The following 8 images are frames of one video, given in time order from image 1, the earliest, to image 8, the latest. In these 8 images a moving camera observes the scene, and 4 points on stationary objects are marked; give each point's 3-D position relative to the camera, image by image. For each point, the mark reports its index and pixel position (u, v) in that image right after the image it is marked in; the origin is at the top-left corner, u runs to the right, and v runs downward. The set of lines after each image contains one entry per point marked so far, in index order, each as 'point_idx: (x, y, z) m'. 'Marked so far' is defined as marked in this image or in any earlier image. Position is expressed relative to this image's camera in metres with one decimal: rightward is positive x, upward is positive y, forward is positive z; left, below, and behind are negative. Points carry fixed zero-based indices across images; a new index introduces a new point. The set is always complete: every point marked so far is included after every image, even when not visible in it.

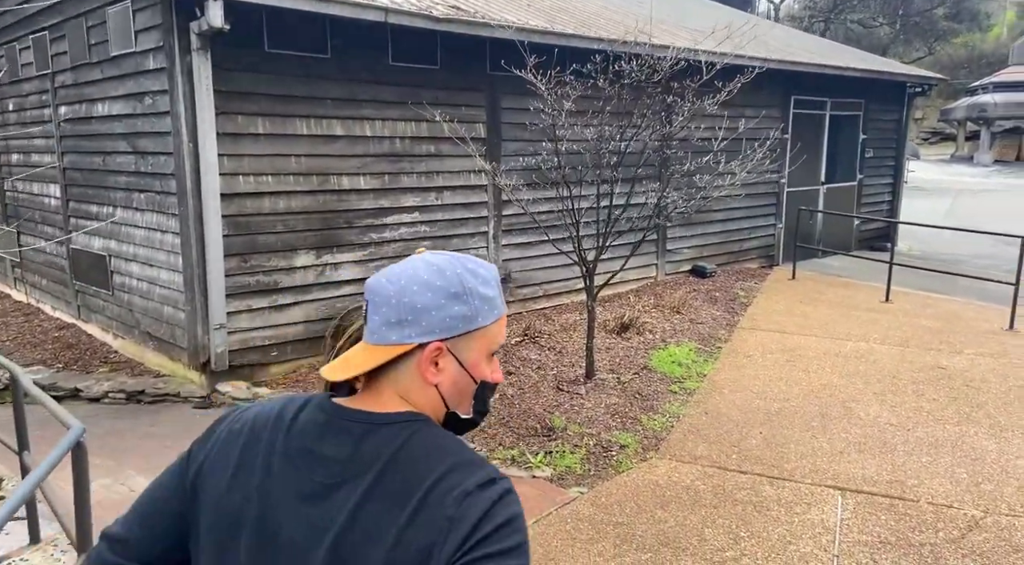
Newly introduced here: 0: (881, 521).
0: (+1.6, -1.1, +3.5) m
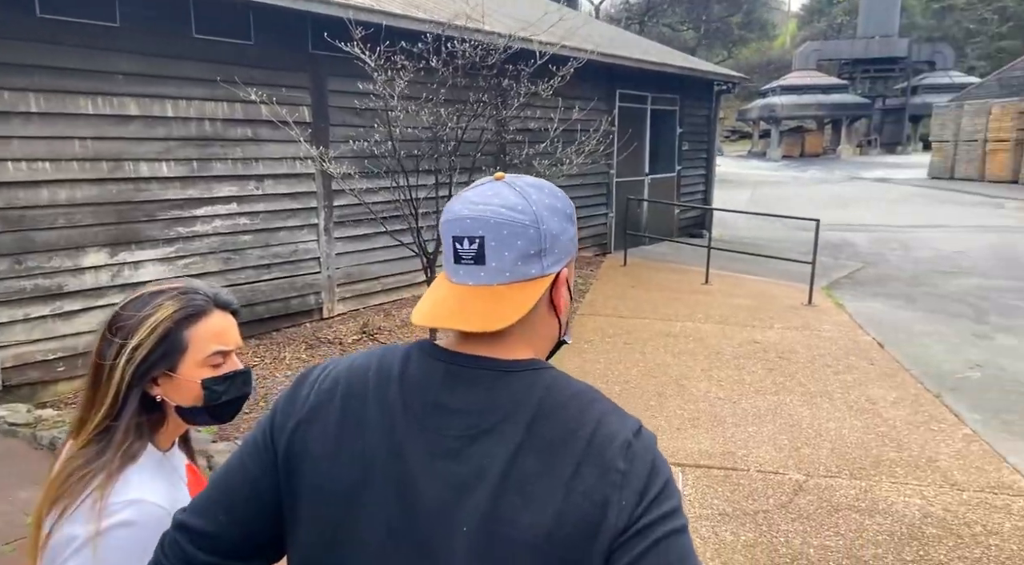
0: (+1.0, -1.0, +3.6) m
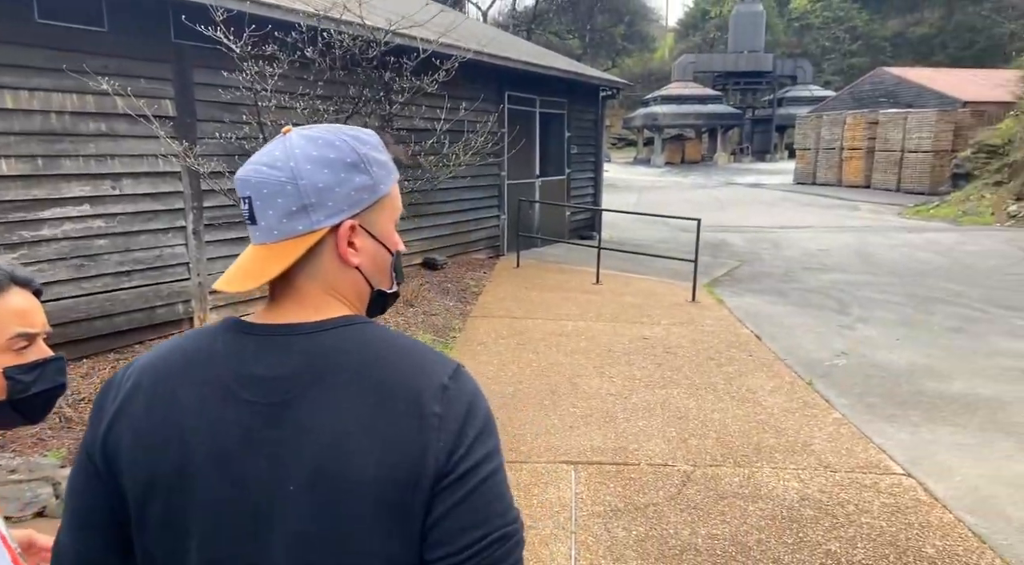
0: (+0.5, -1.0, +3.6) m
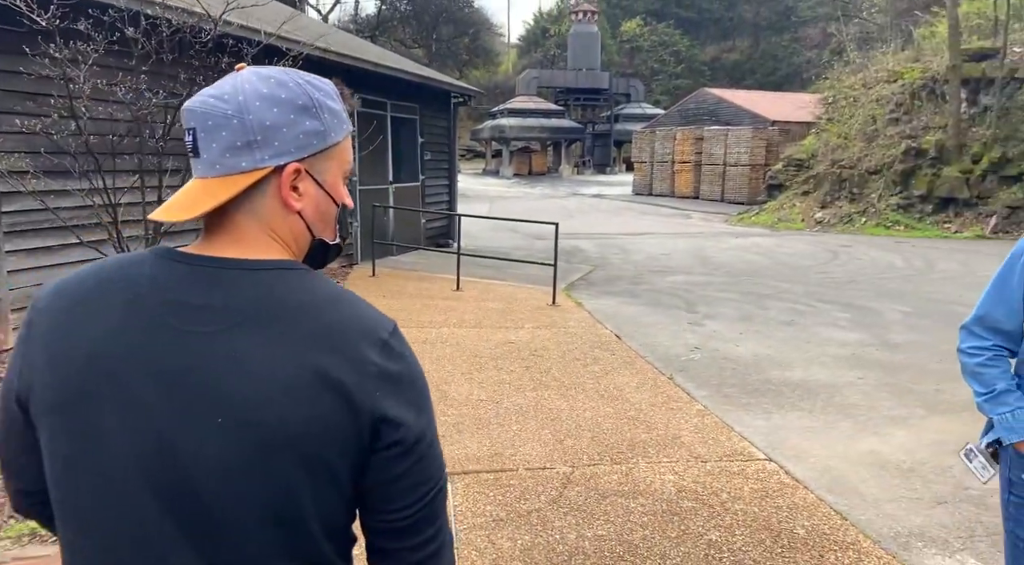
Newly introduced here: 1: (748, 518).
0: (-0.1, -0.9, +3.4) m
1: (+1.1, -1.1, +3.5) m
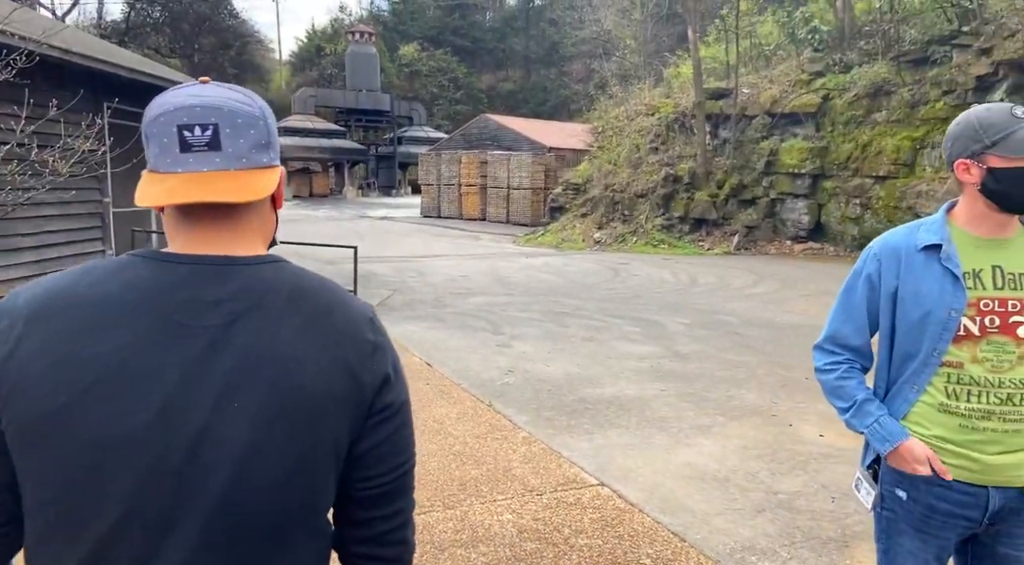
0: (-0.8, -1.0, +2.8) m
1: (+0.3, -1.1, +3.2) m
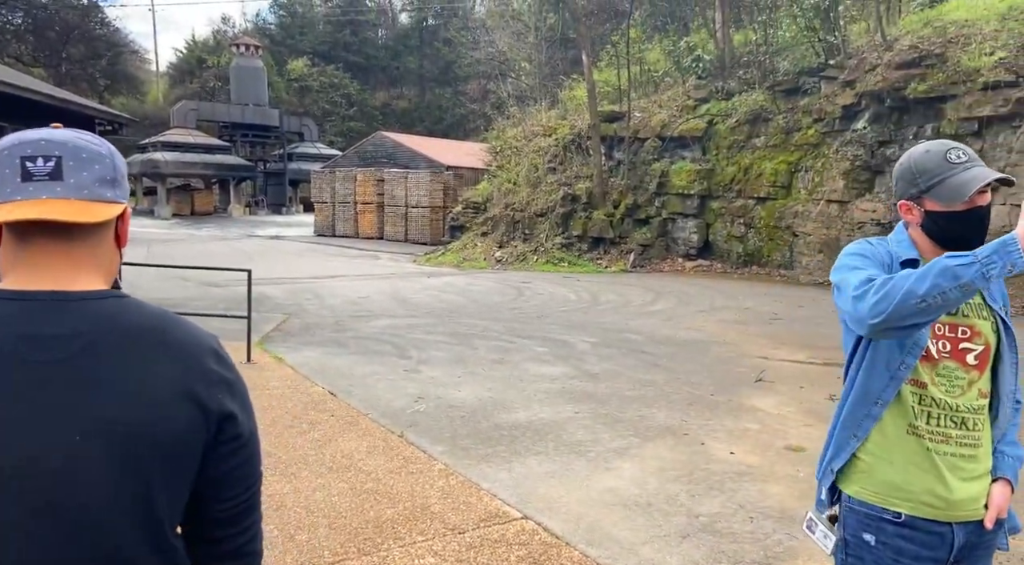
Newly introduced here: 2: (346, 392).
0: (-1.0, -1.1, +2.5) m
1: (+0.1, -1.2, +3.0) m
2: (-1.2, -0.8, +5.8) m
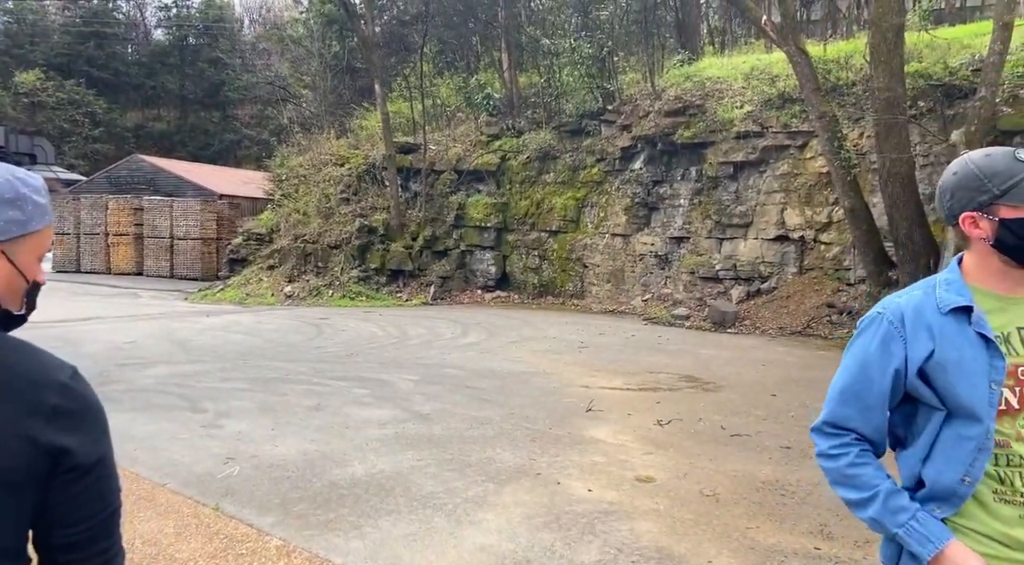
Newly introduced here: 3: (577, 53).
0: (-1.1, -1.2, +1.6) m
1: (-0.2, -1.3, +2.4) m
2: (-2.3, -1.0, +4.7) m
3: (+1.5, +4.9, +16.6) m
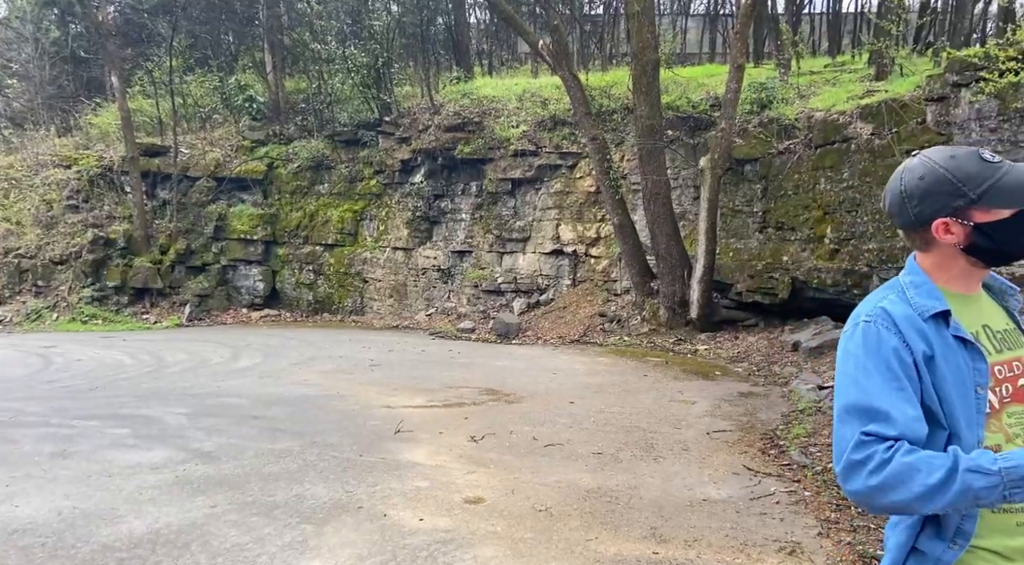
0: (-0.9, -1.2, +0.9) m
1: (-0.4, -1.3, +2.0) m
2: (-3.1, -1.1, +3.5) m
3: (-3.4, +4.6, +16.1) m
